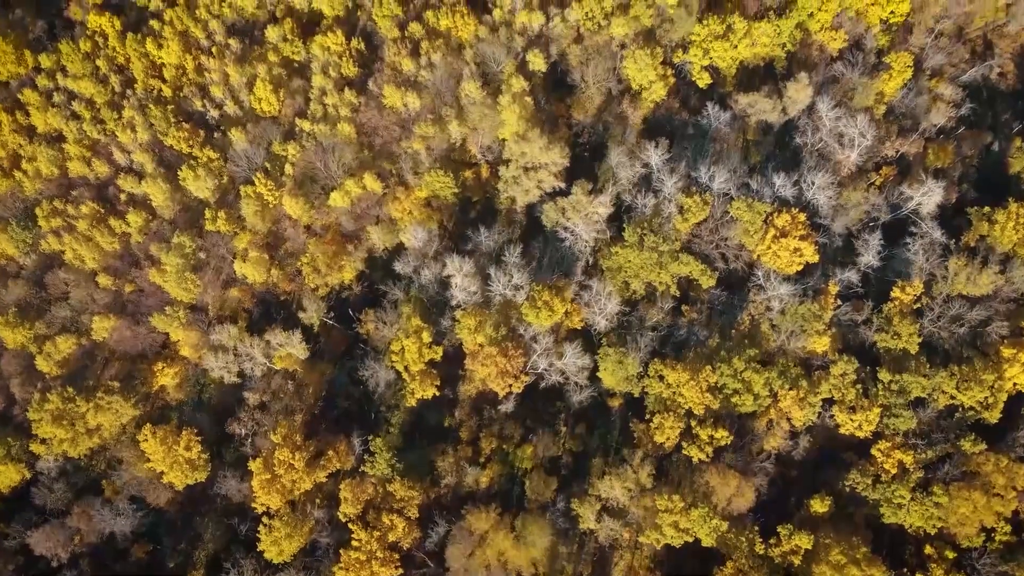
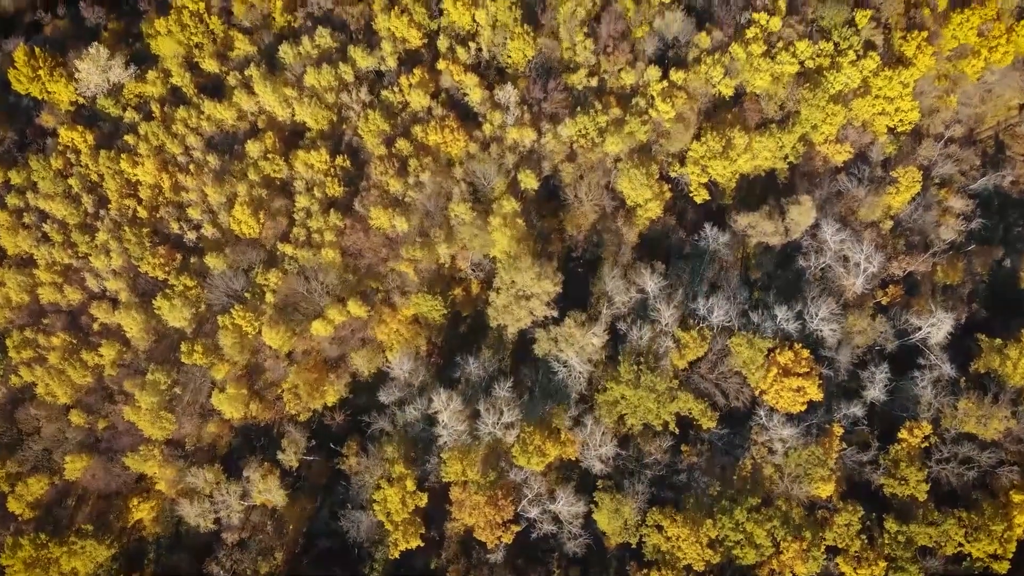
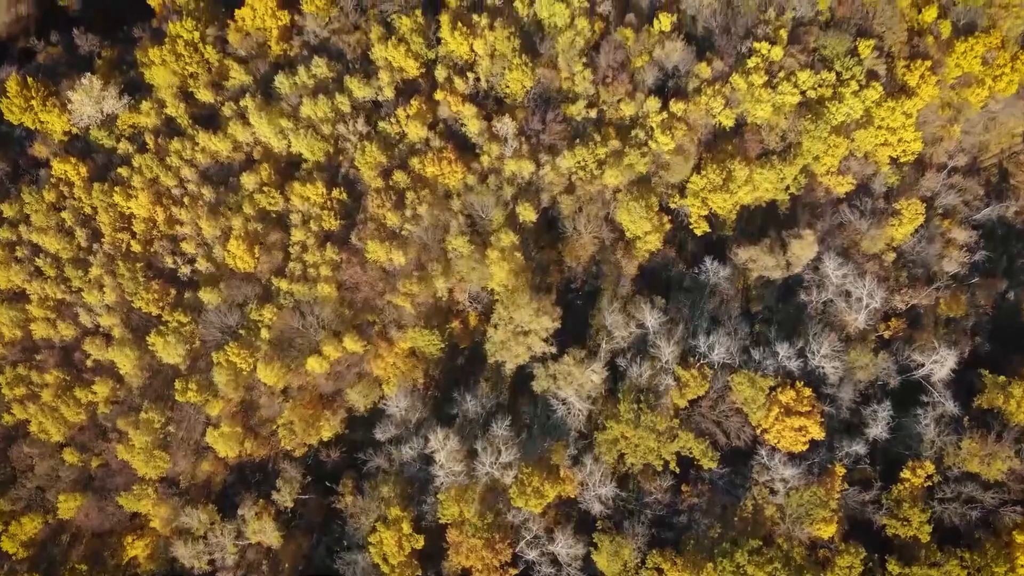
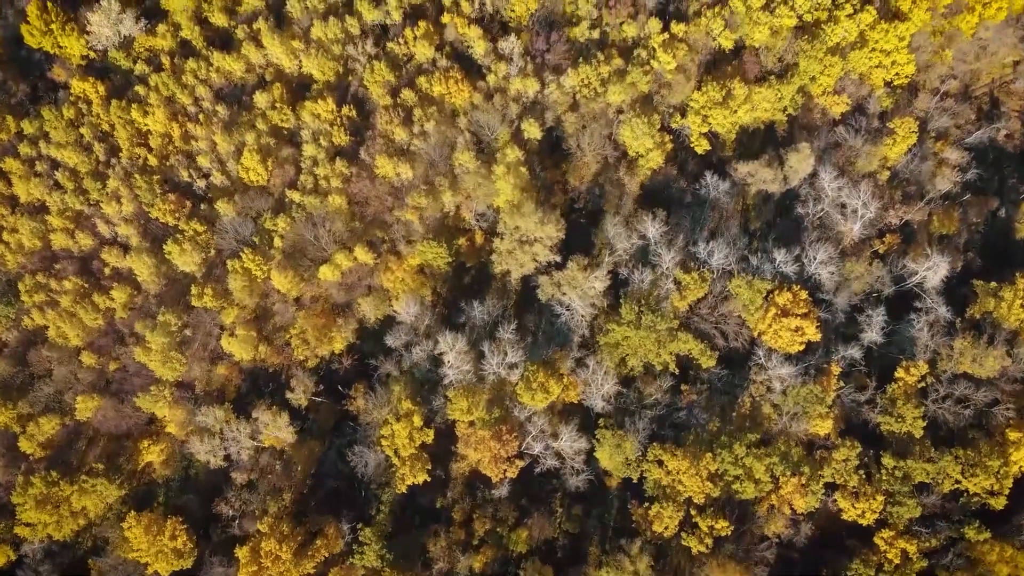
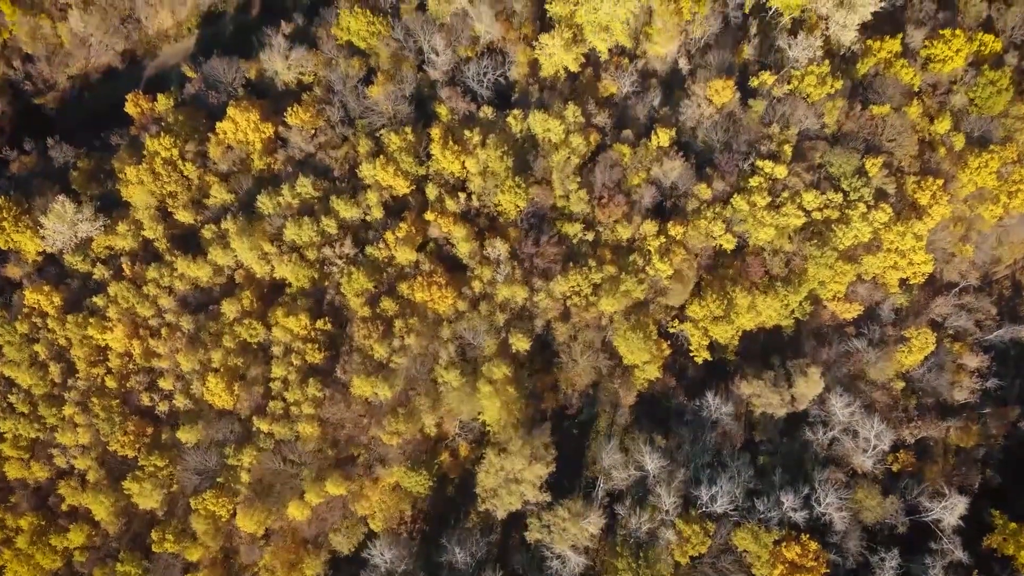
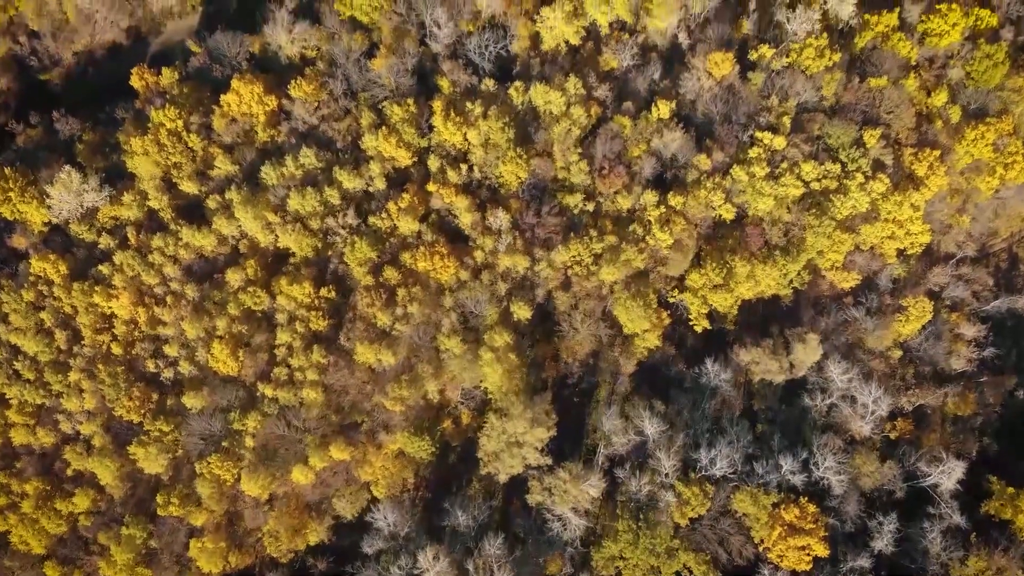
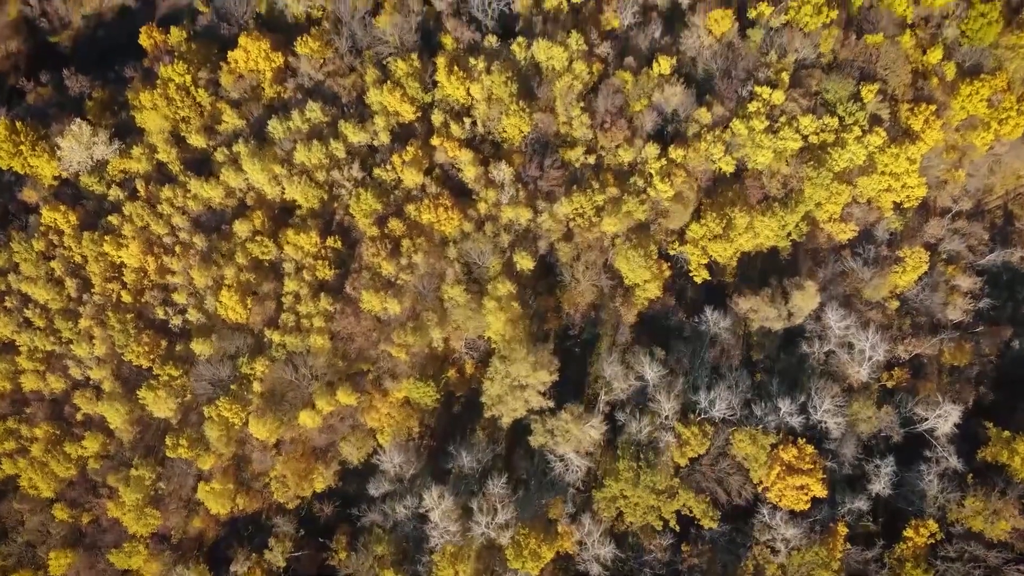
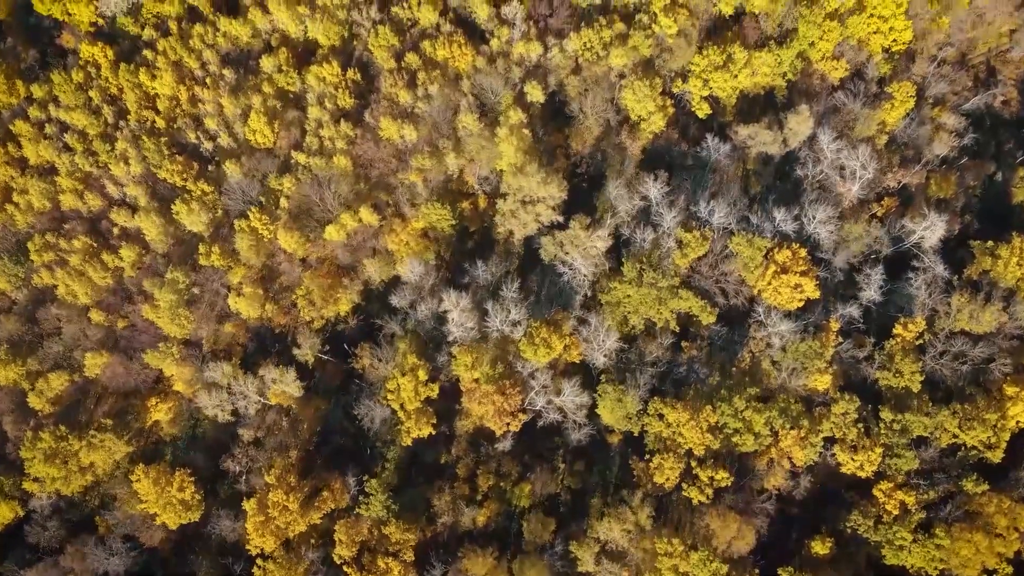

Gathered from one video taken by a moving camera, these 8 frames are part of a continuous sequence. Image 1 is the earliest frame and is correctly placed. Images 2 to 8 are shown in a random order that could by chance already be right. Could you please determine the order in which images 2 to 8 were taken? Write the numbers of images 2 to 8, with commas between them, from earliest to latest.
8, 4, 2, 3, 7, 6, 5
